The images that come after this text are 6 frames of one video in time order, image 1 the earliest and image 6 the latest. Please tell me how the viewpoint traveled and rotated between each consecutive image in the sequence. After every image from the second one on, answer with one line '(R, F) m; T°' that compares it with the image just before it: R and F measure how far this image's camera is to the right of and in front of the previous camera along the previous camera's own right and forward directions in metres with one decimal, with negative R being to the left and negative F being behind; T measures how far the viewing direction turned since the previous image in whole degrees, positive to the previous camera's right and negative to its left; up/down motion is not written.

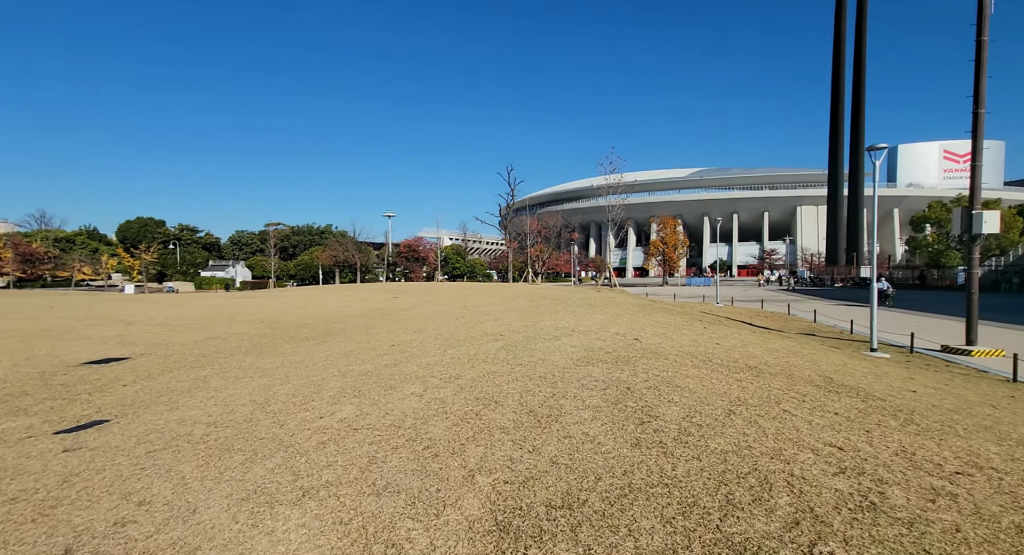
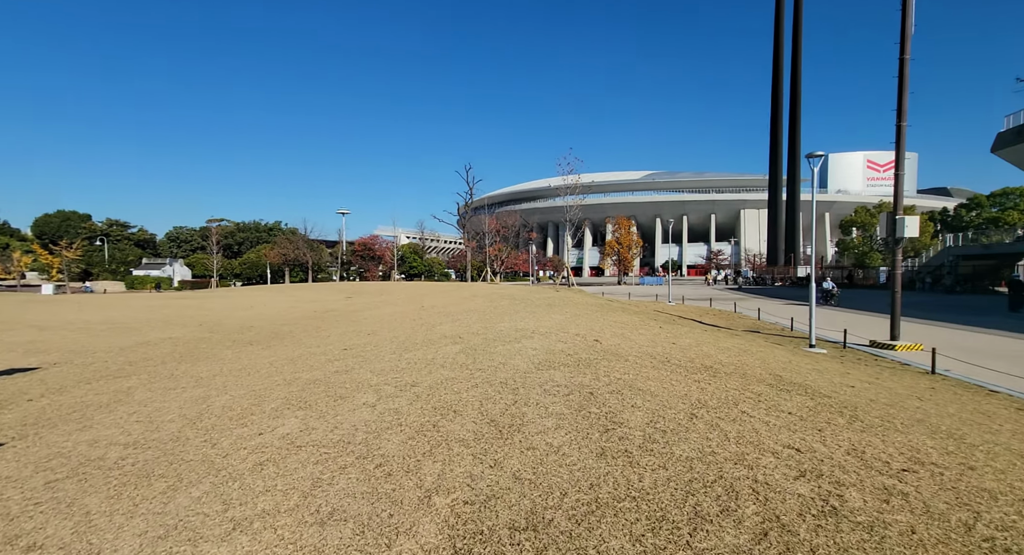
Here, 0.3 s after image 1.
(0.0, +0.1) m; +5°
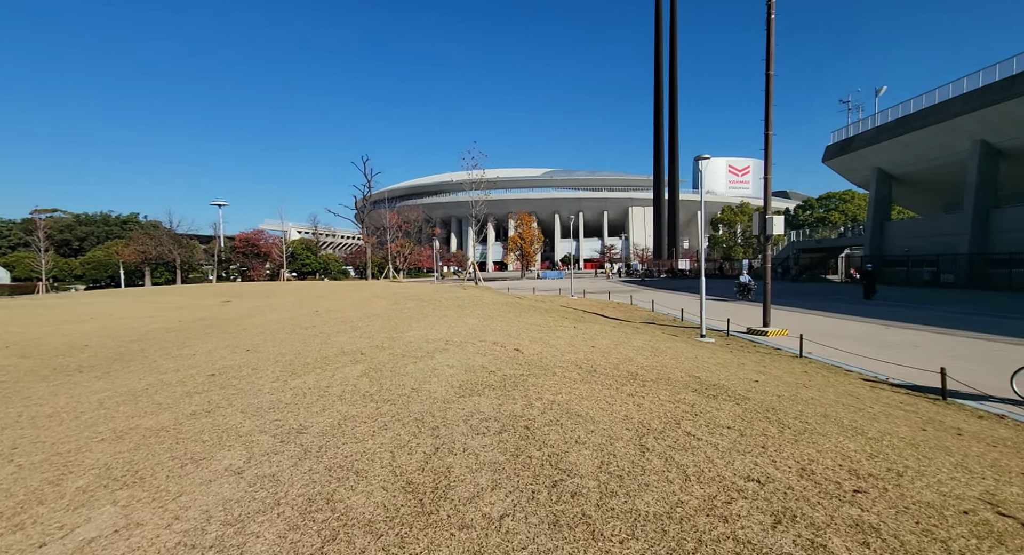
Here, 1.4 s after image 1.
(-0.1, +0.6) m; +12°
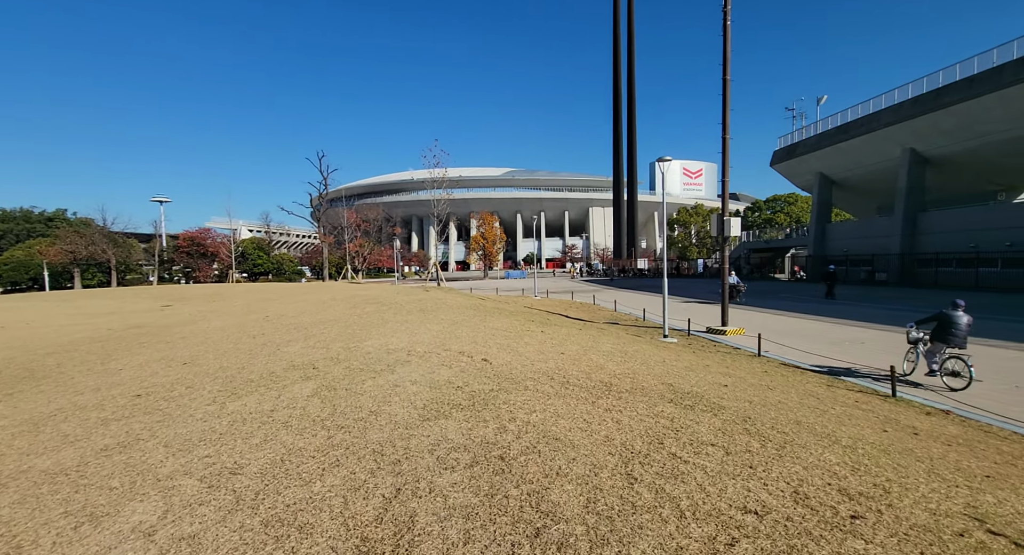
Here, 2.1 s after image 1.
(-0.1, +0.3) m; +5°
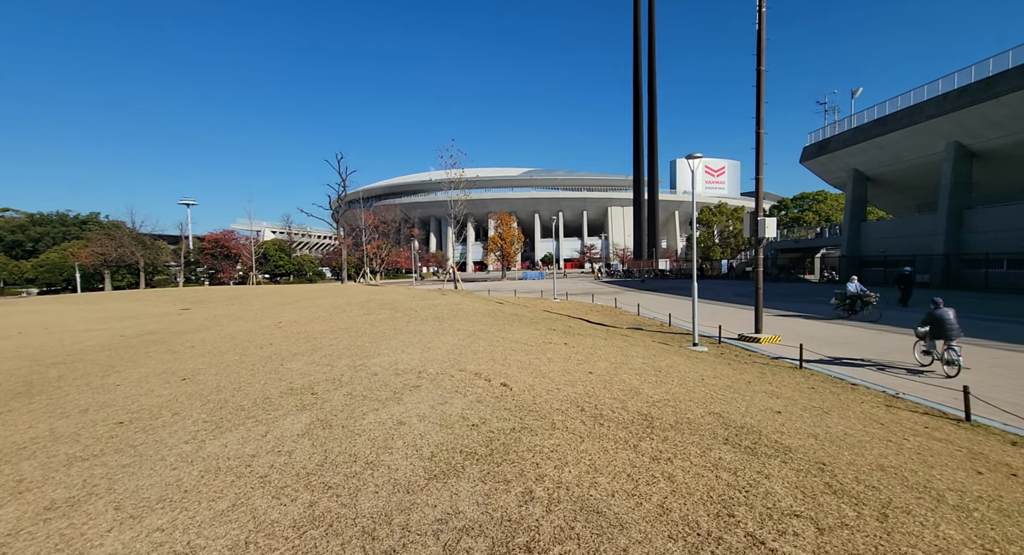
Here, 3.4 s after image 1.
(-0.1, +0.6) m; -2°
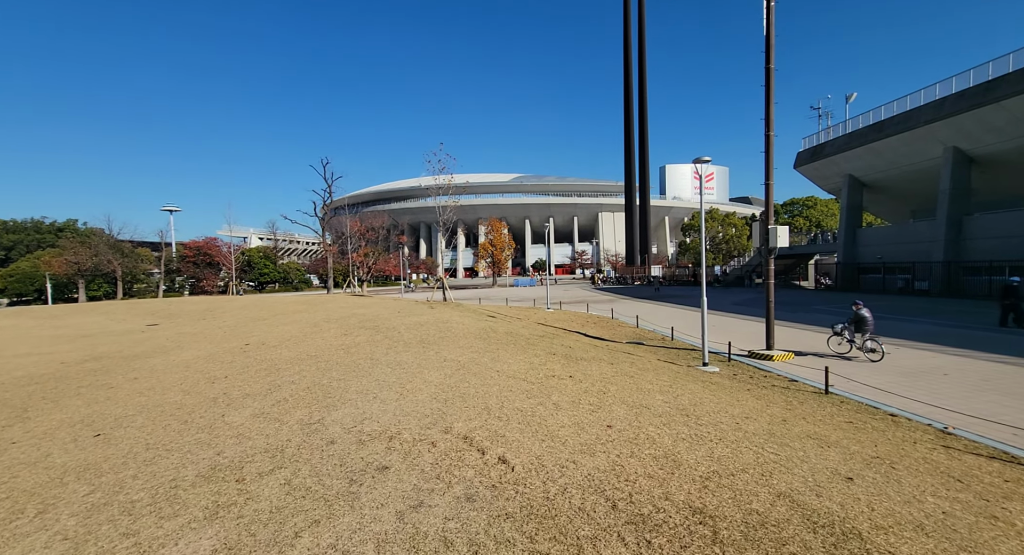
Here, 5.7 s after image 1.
(-0.1, +1.2) m; +1°
